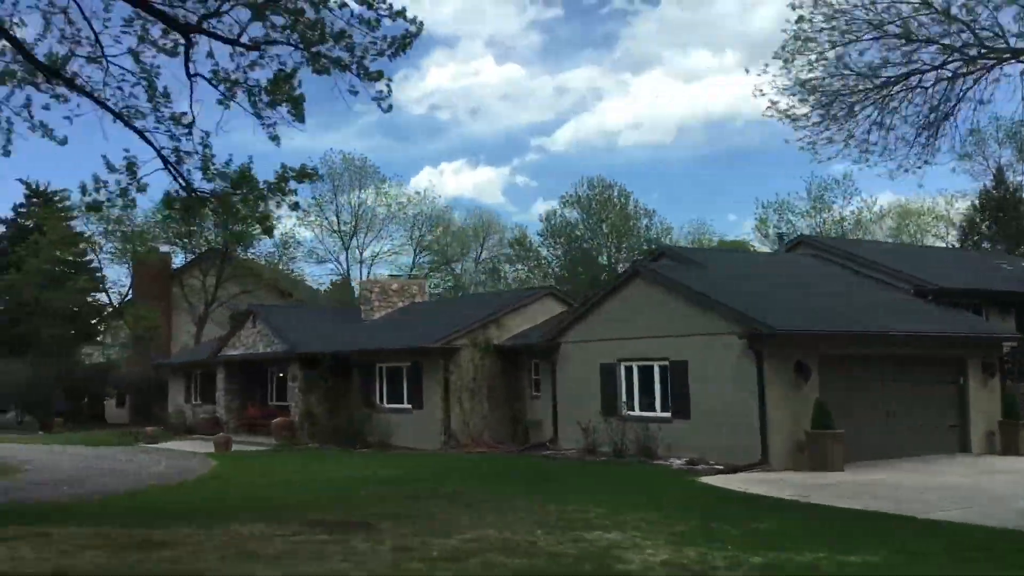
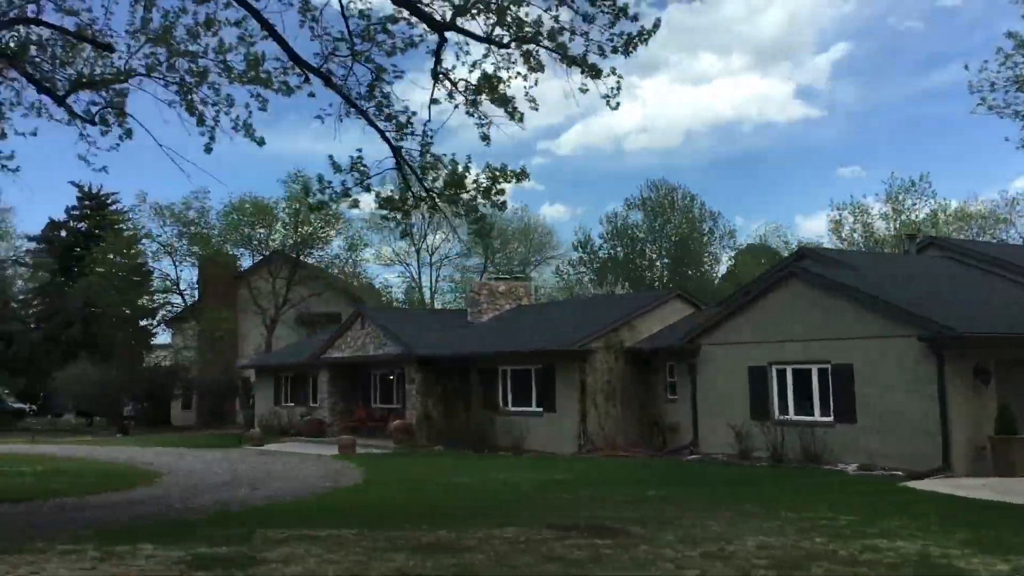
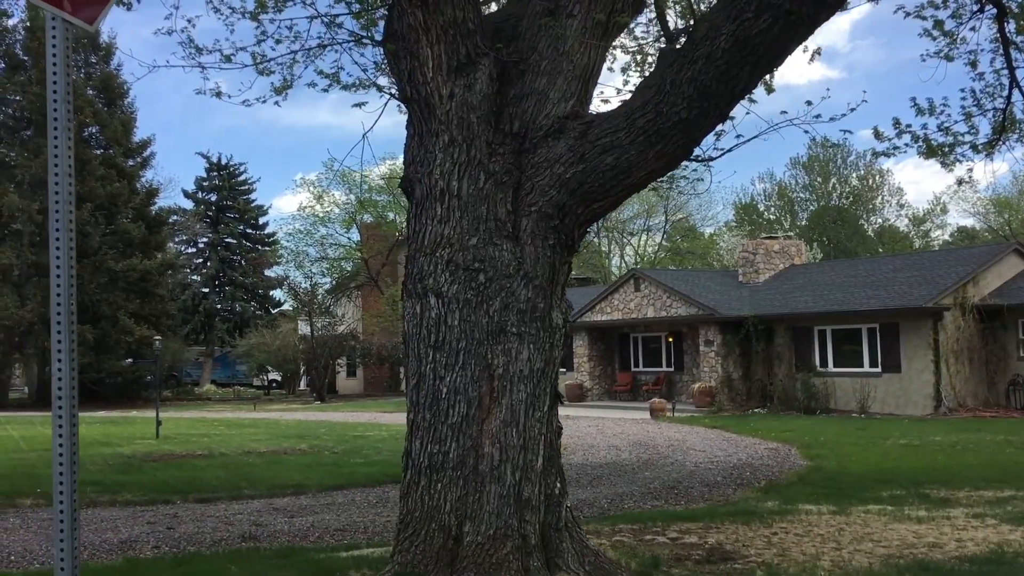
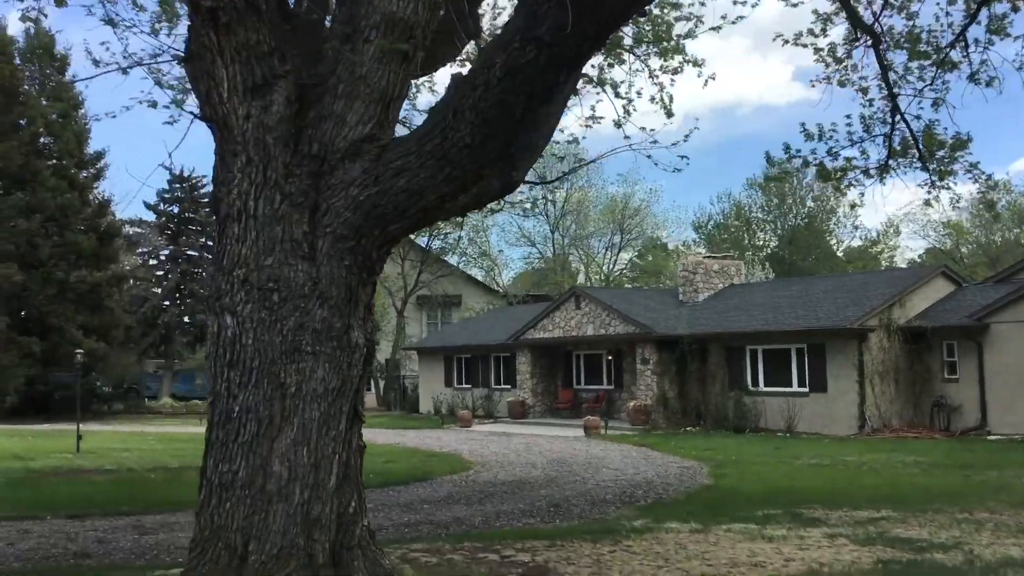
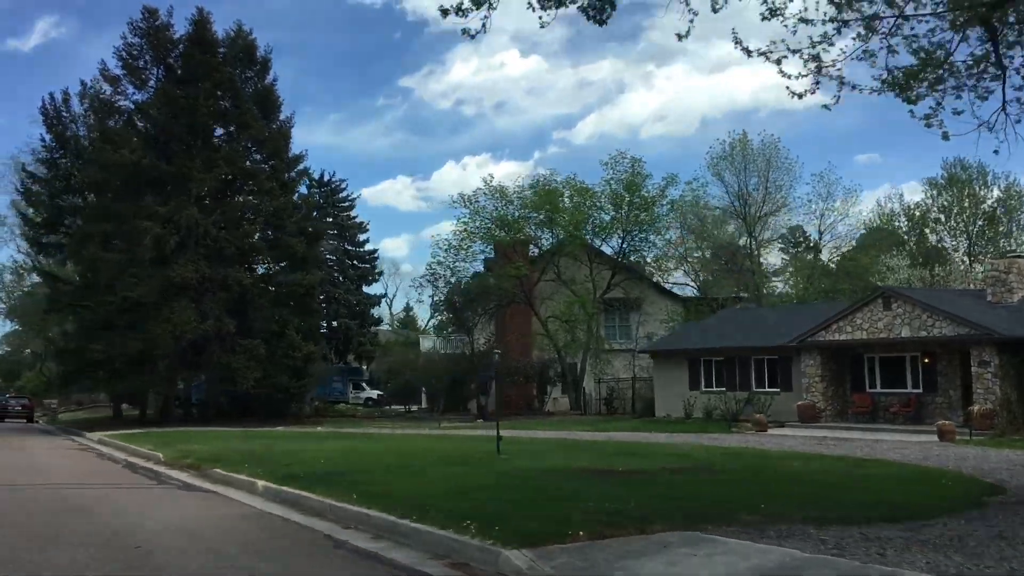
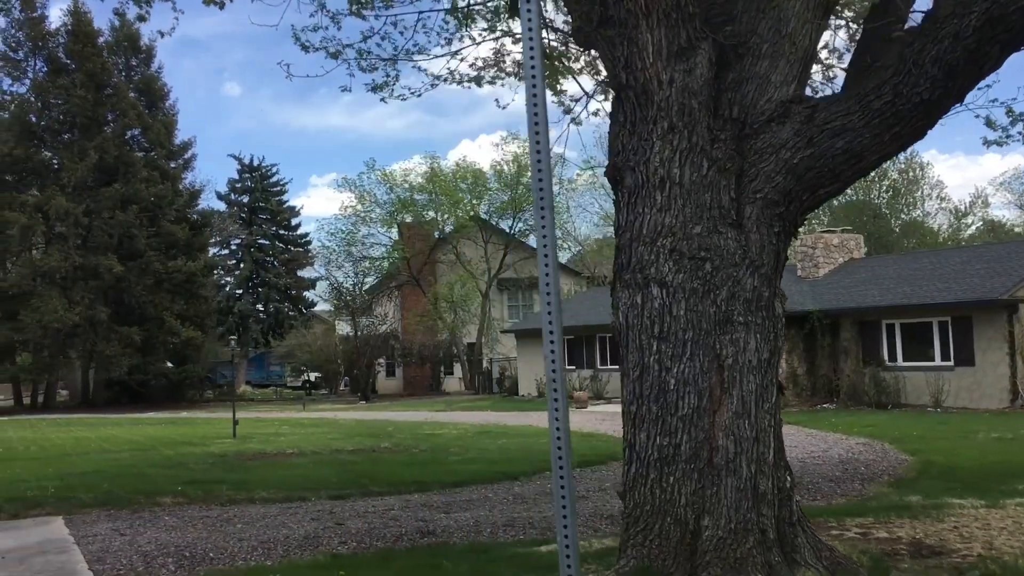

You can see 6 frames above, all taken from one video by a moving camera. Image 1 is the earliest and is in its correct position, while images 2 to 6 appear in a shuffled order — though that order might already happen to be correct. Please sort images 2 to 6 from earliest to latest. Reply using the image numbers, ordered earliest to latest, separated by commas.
2, 4, 3, 6, 5
